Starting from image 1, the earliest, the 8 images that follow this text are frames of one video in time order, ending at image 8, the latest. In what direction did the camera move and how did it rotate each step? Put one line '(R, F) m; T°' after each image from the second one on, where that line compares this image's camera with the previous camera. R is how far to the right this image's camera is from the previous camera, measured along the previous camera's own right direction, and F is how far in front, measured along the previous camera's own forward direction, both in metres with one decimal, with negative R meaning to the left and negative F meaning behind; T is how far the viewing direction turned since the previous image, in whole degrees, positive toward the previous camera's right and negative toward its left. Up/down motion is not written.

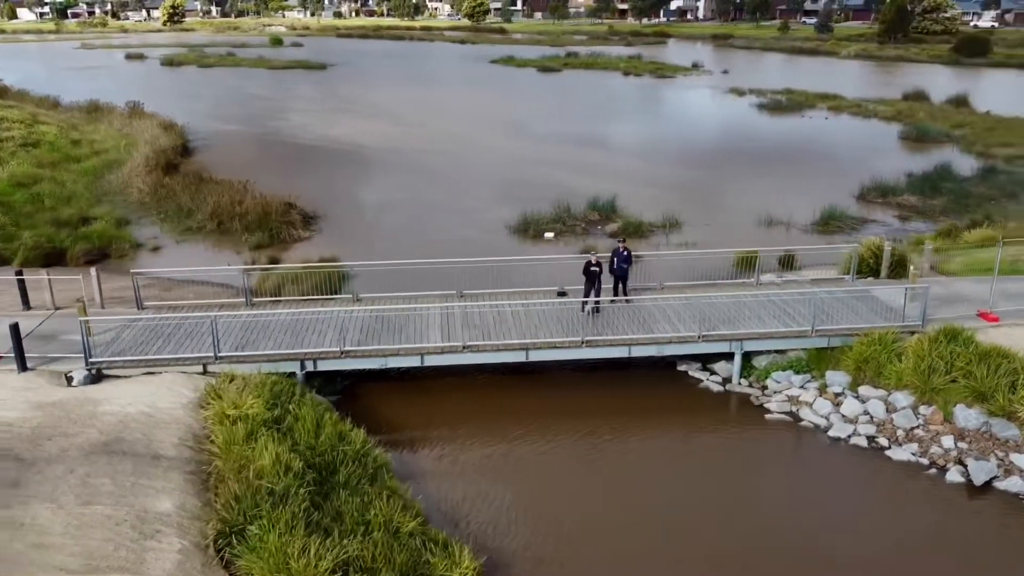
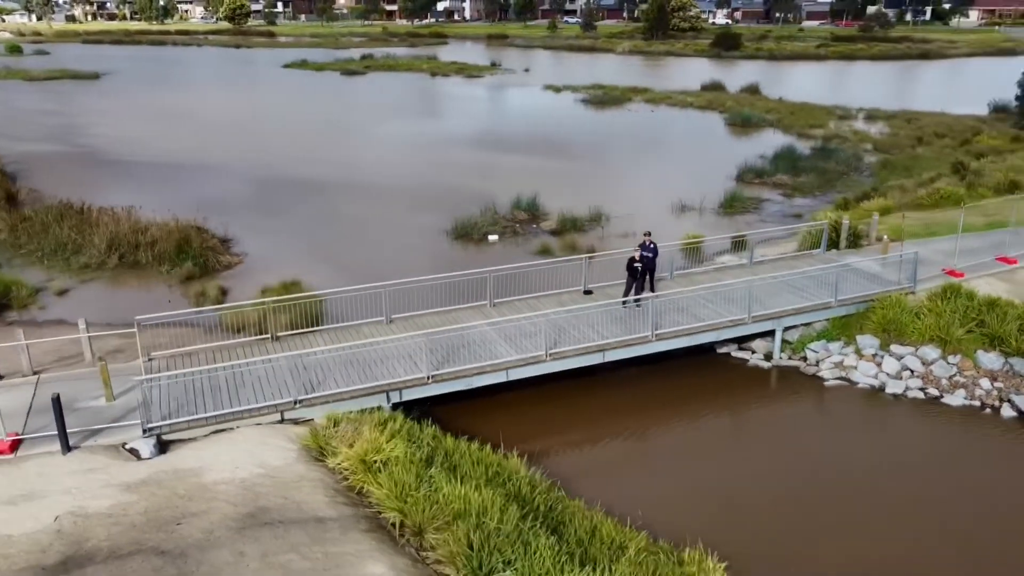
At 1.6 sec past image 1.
(-5.2, +1.0) m; +16°
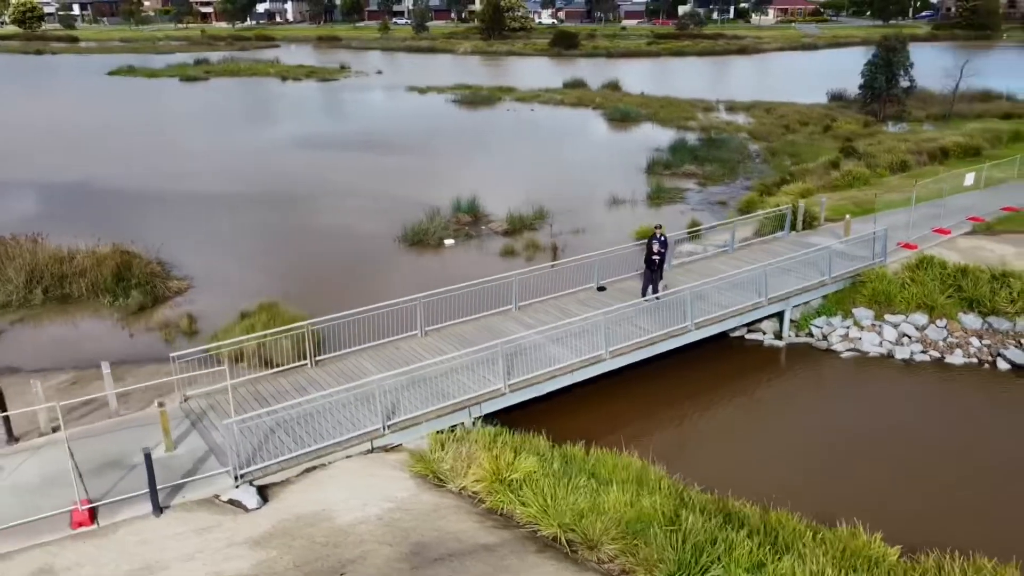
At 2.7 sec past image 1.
(-3.8, +0.7) m; +12°
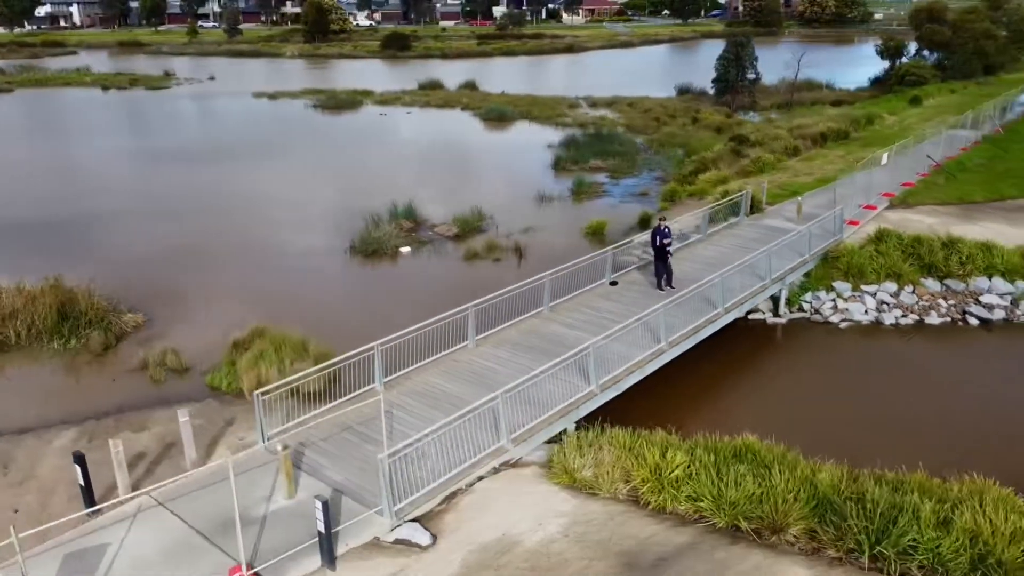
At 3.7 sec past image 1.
(-4.1, +0.7) m; +13°
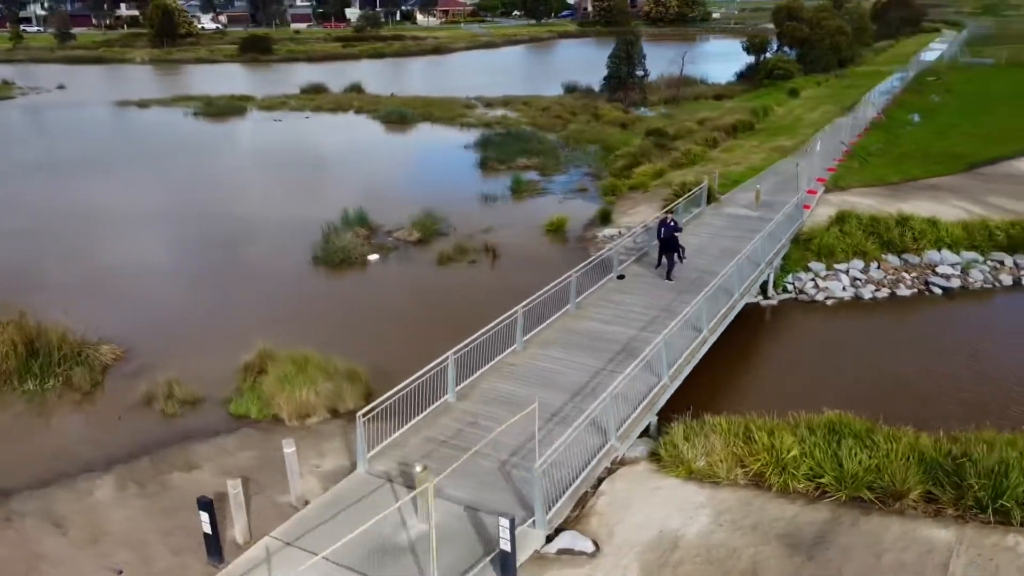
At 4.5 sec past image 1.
(-3.2, +0.5) m; +10°
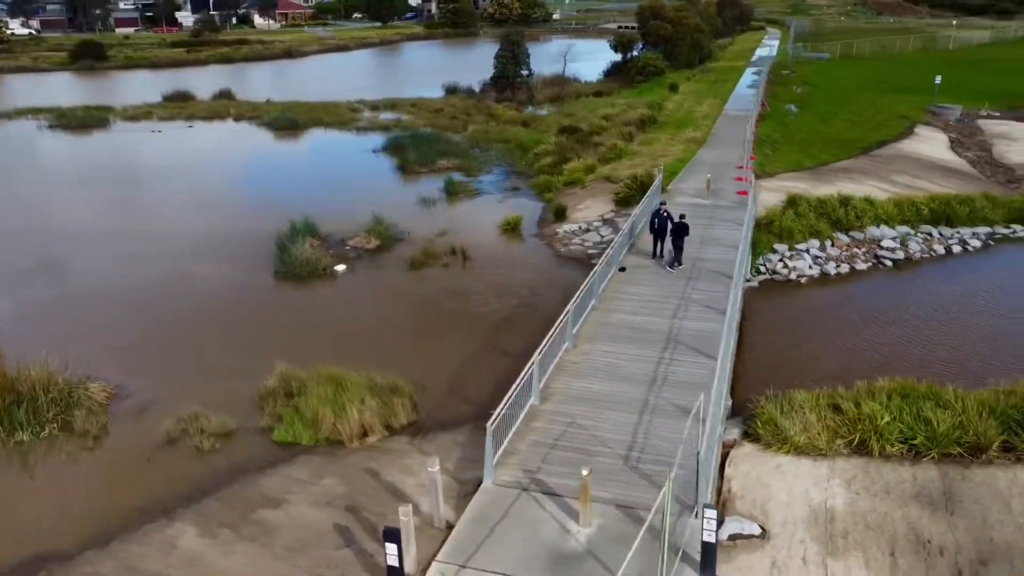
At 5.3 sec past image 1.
(-3.4, +0.5) m; +11°
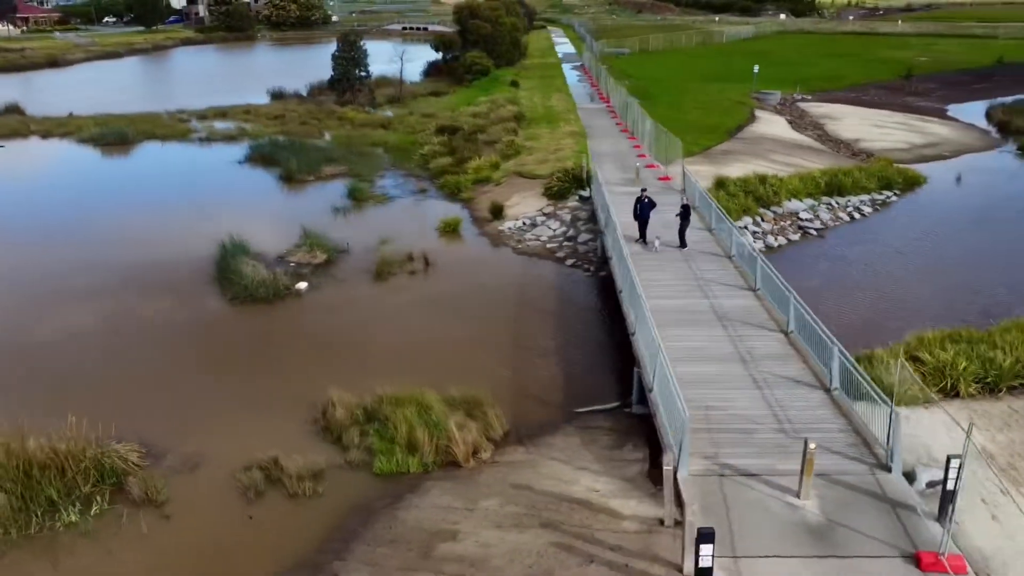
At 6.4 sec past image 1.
(-4.7, +0.9) m; +15°
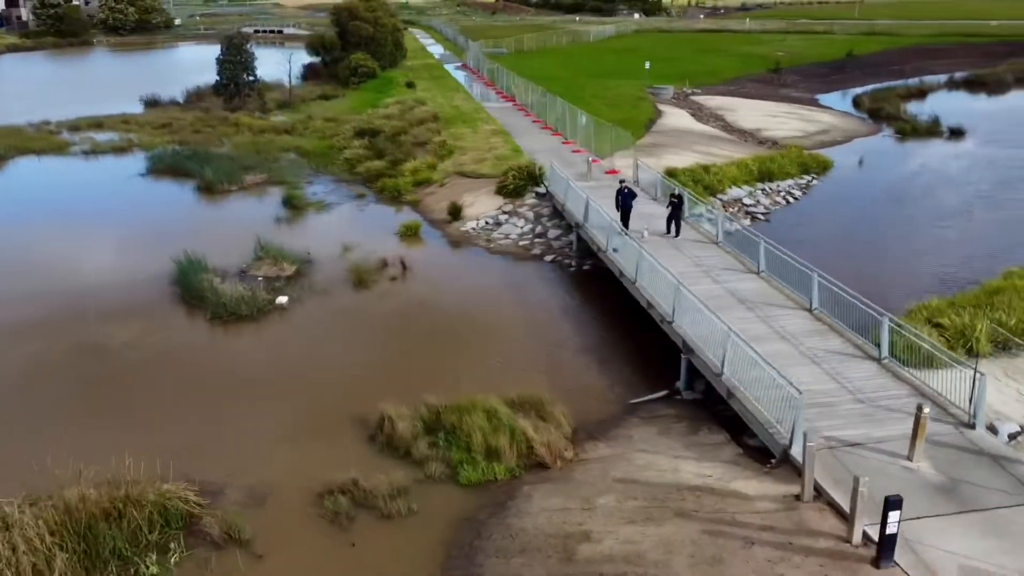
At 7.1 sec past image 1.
(-3.1, +0.5) m; +10°
